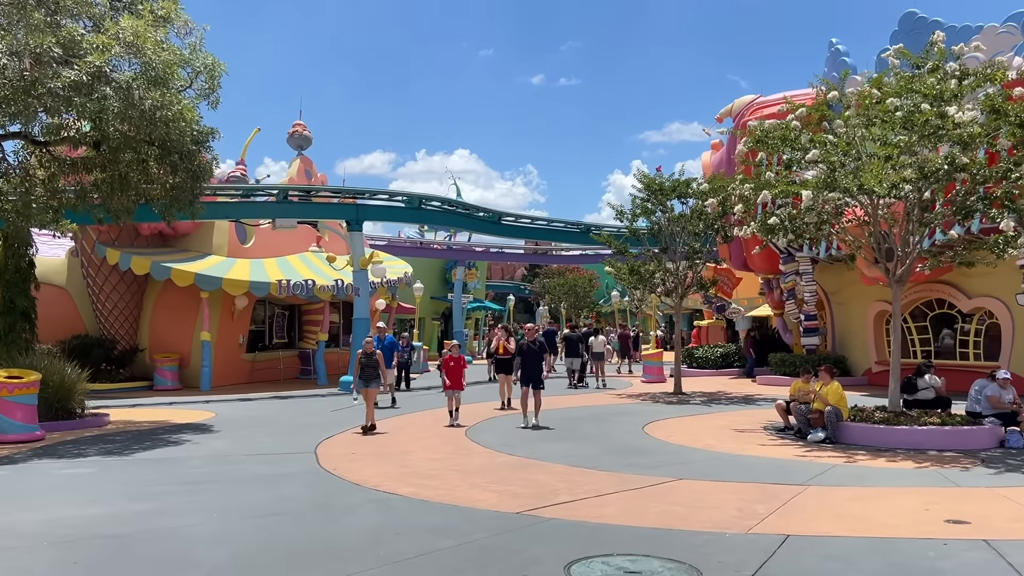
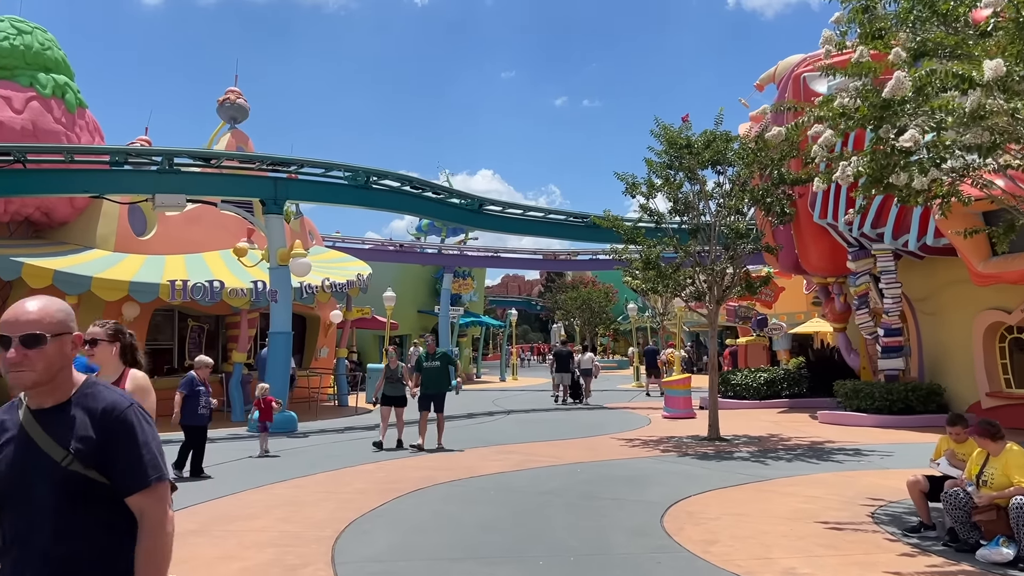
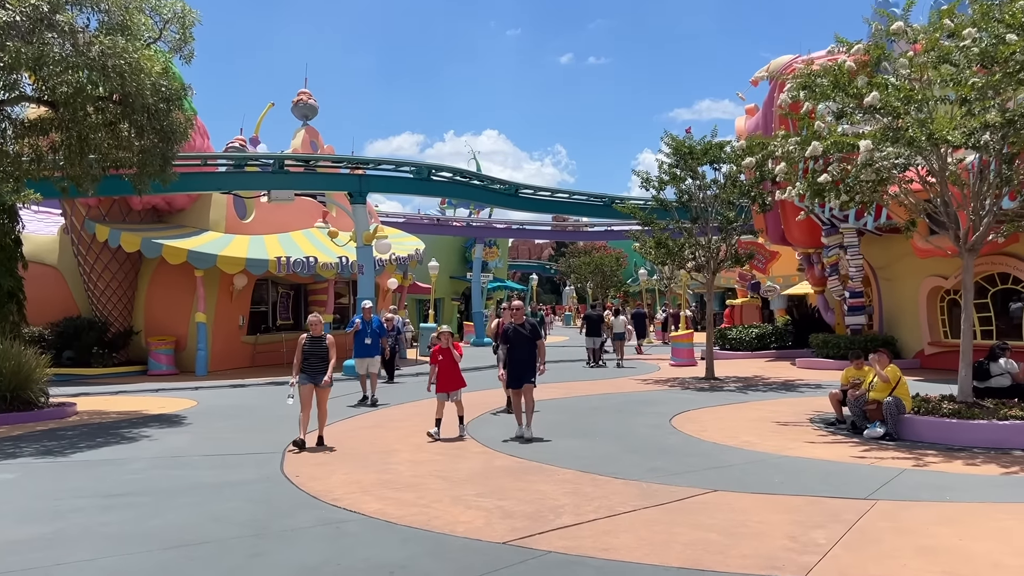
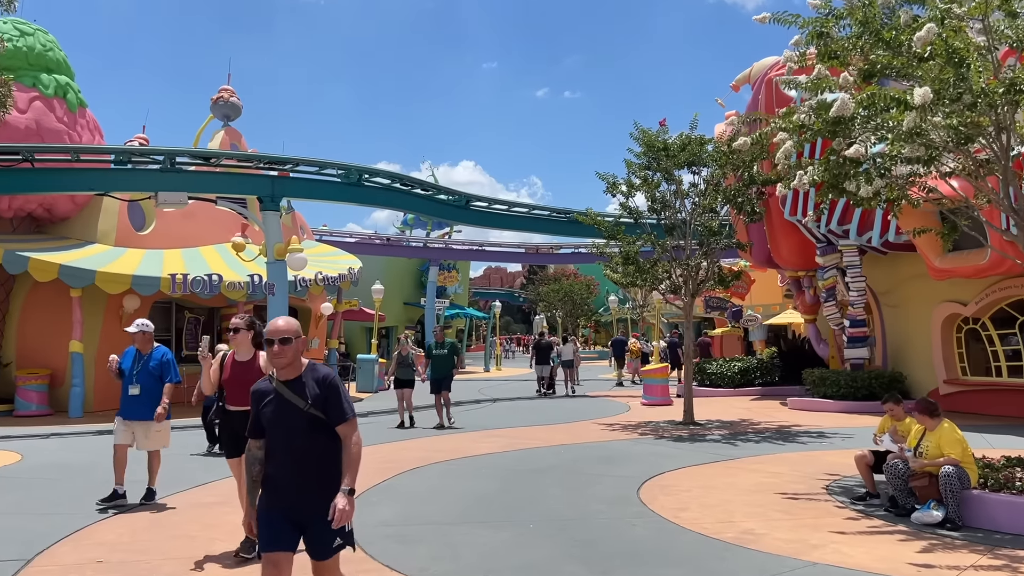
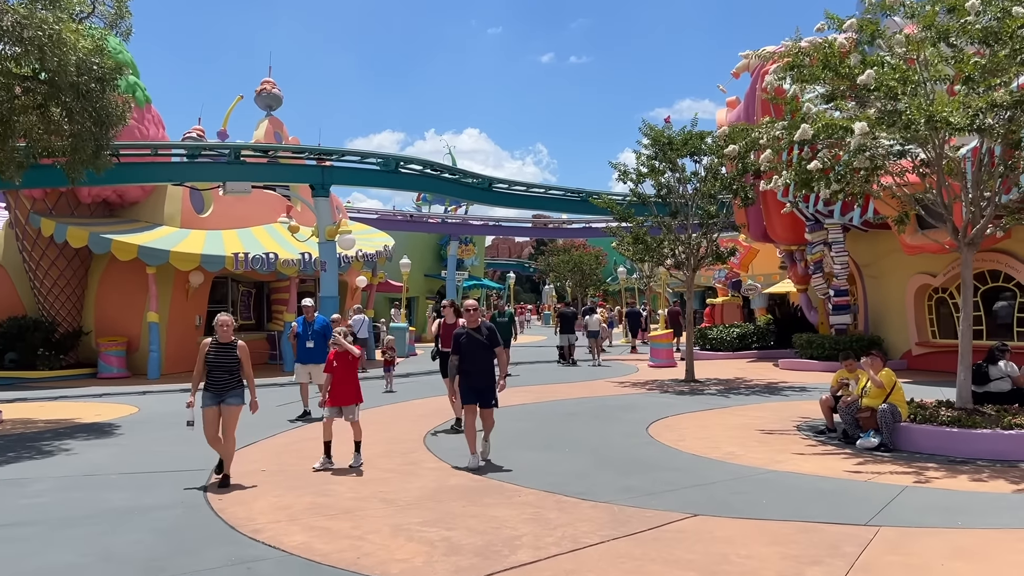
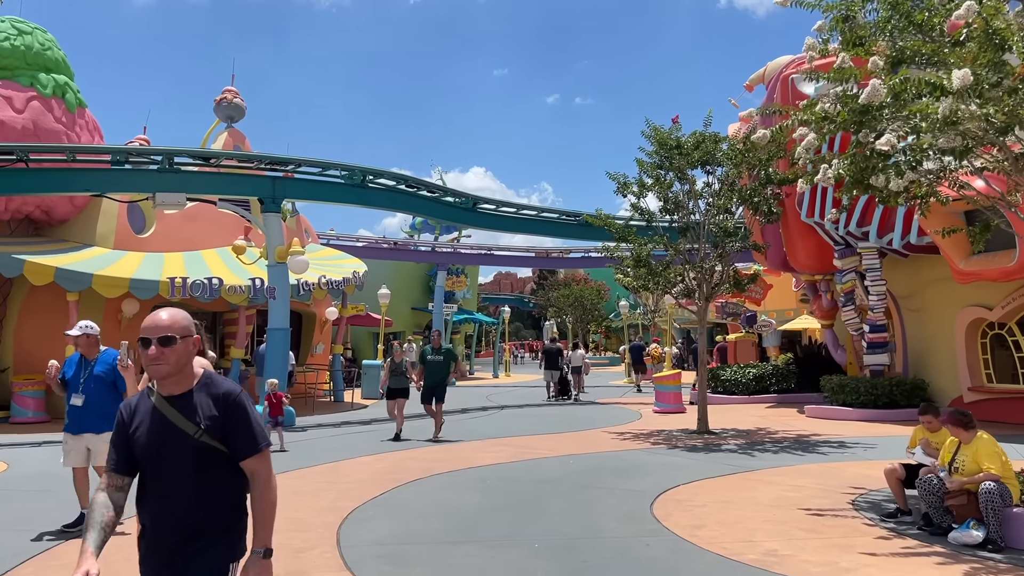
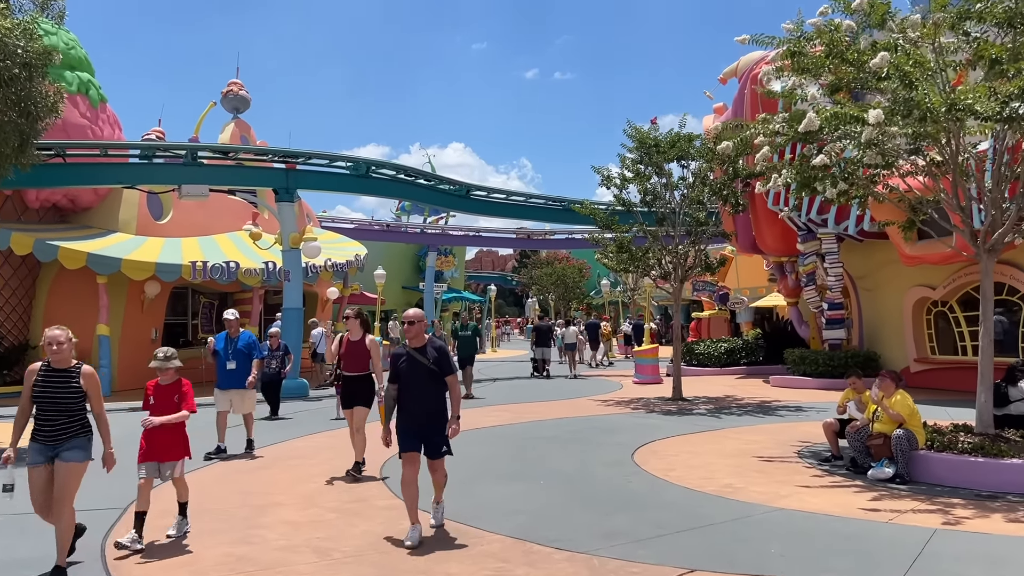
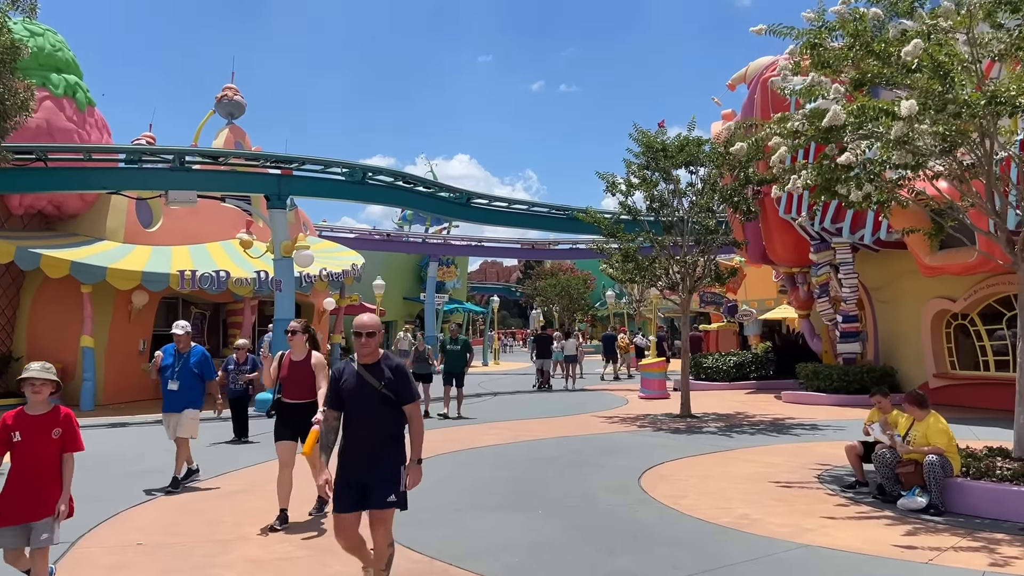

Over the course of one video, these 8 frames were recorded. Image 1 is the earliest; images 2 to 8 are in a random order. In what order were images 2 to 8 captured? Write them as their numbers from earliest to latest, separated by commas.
3, 5, 7, 8, 4, 6, 2
